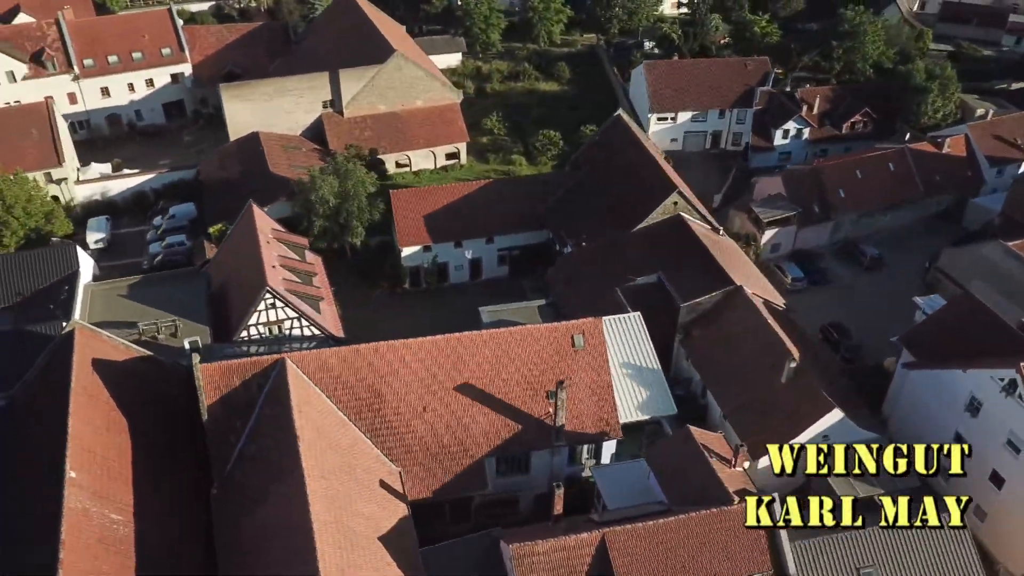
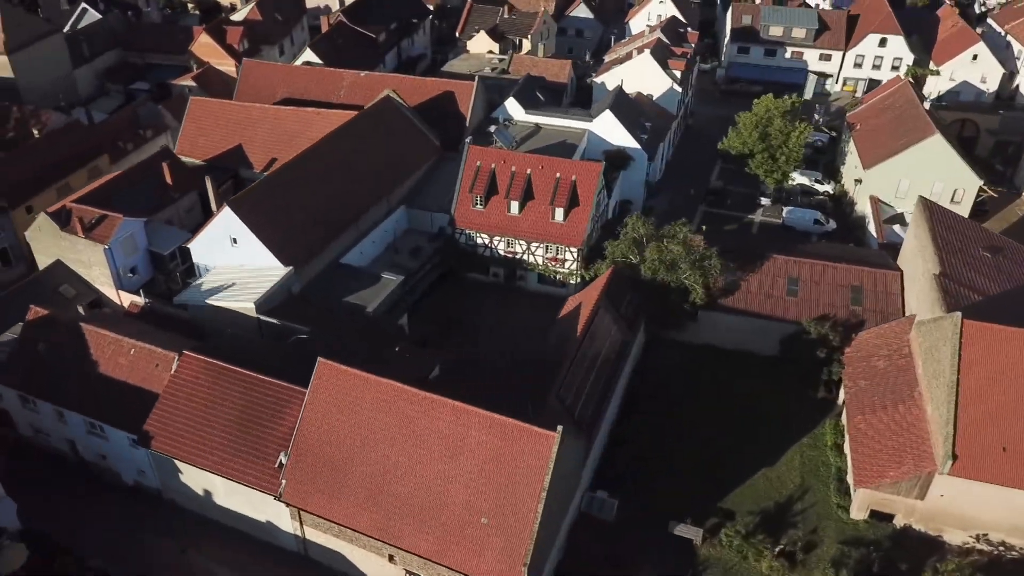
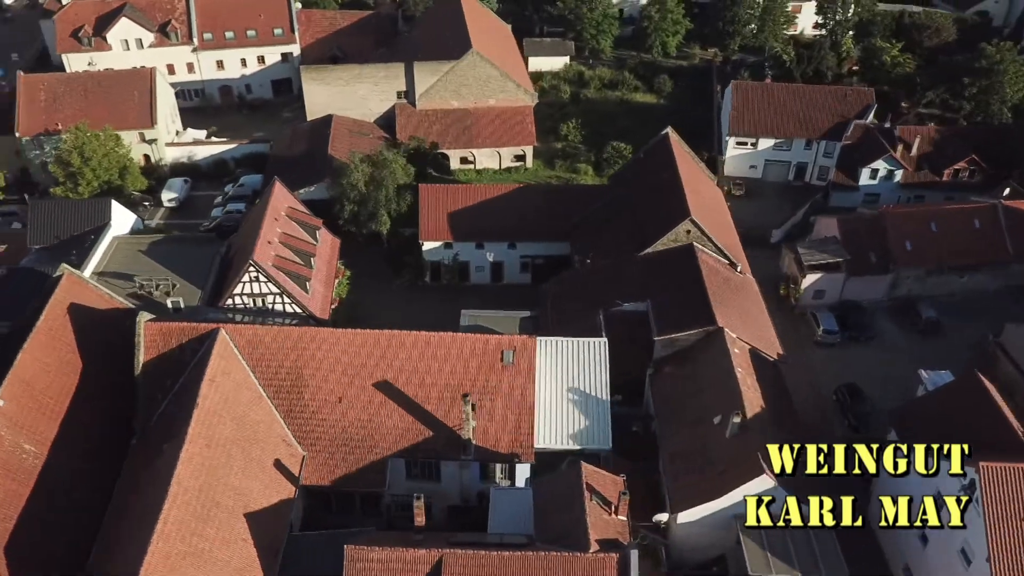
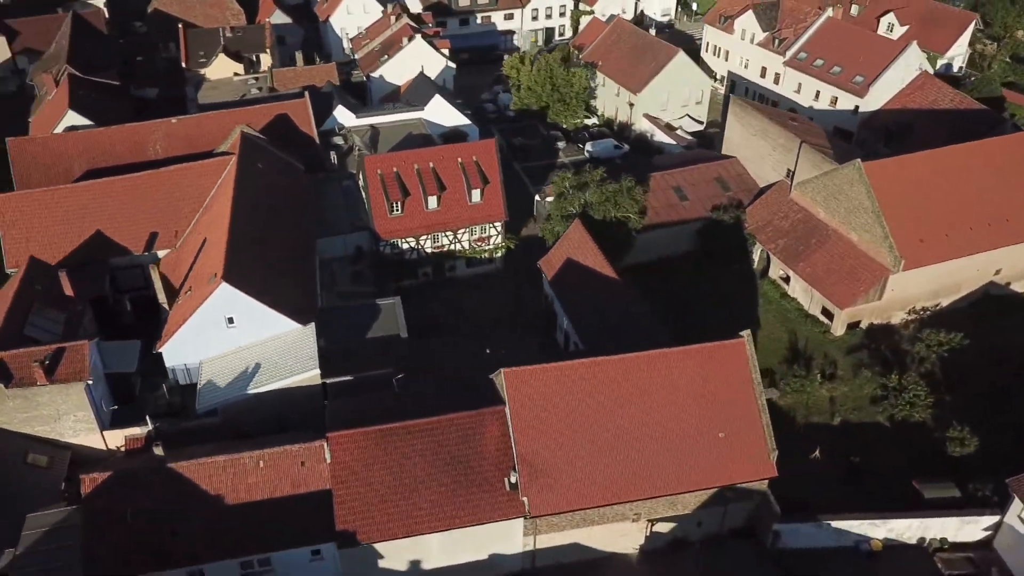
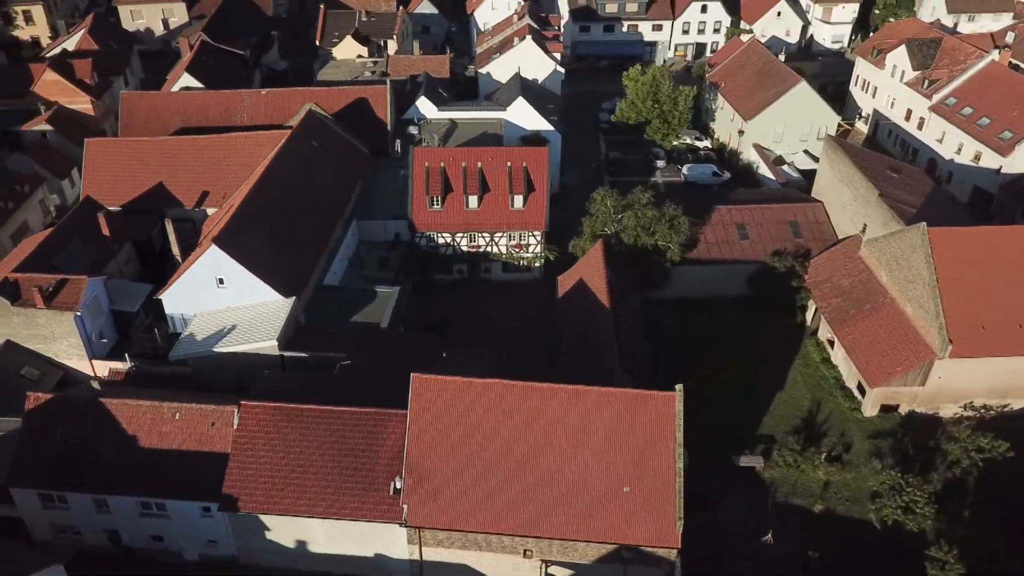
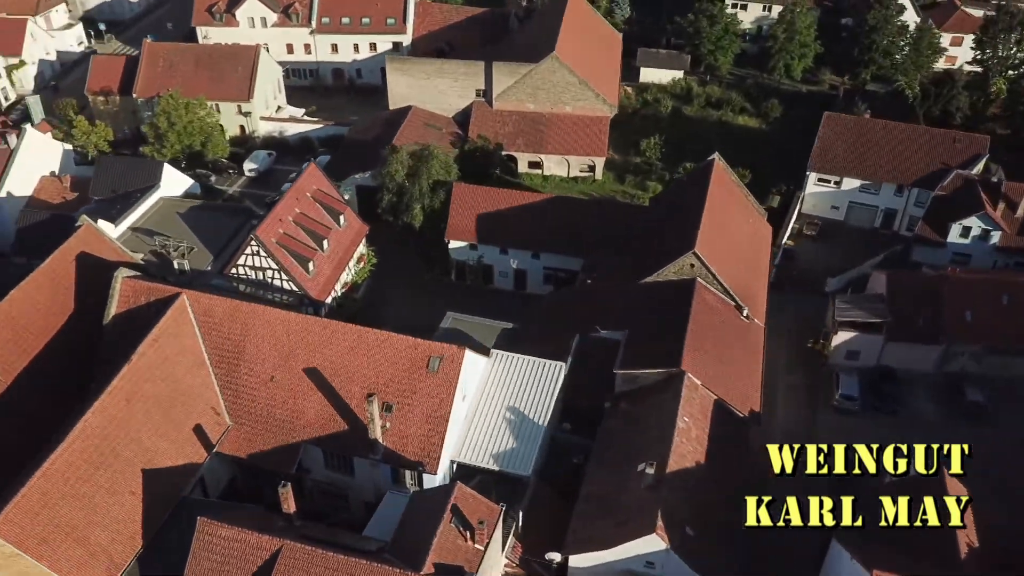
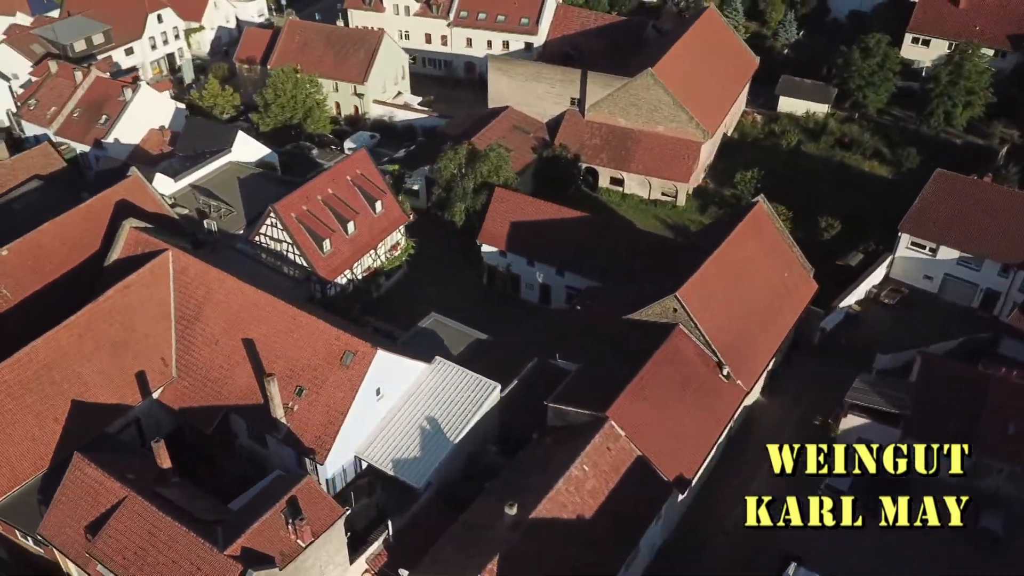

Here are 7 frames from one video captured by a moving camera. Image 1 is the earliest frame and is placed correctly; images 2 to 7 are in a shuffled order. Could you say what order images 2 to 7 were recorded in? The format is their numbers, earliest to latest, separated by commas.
3, 6, 7, 4, 5, 2
